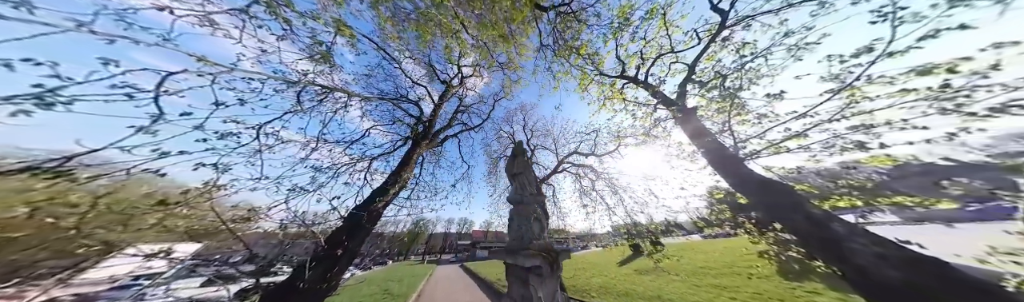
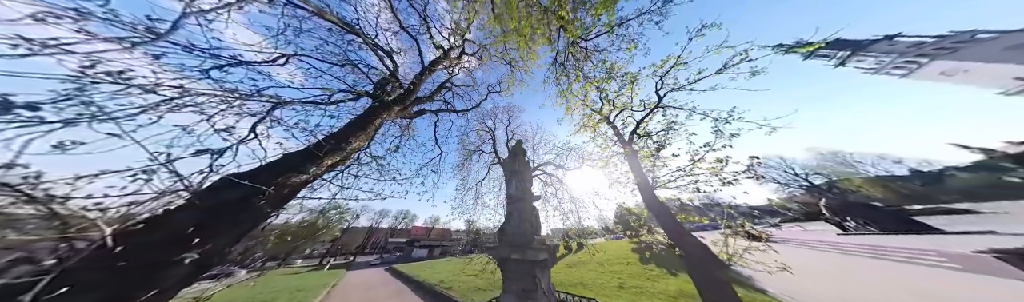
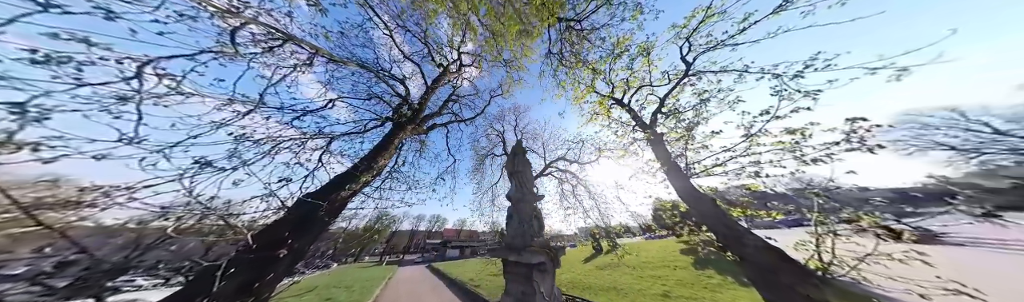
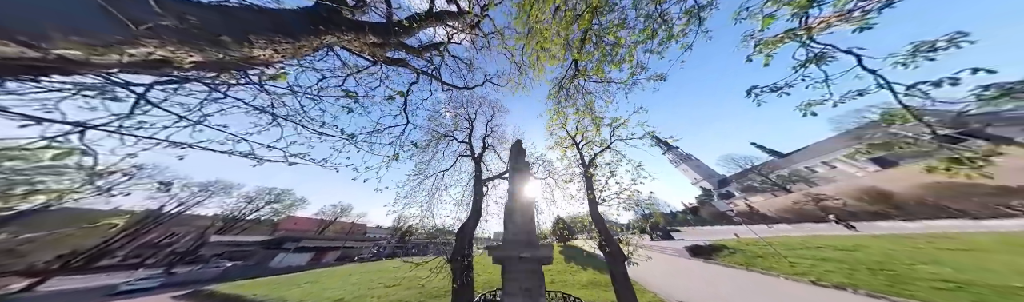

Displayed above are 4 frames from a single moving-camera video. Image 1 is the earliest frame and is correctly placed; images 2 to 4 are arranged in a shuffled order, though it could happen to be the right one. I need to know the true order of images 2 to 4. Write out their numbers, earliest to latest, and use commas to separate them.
3, 2, 4
